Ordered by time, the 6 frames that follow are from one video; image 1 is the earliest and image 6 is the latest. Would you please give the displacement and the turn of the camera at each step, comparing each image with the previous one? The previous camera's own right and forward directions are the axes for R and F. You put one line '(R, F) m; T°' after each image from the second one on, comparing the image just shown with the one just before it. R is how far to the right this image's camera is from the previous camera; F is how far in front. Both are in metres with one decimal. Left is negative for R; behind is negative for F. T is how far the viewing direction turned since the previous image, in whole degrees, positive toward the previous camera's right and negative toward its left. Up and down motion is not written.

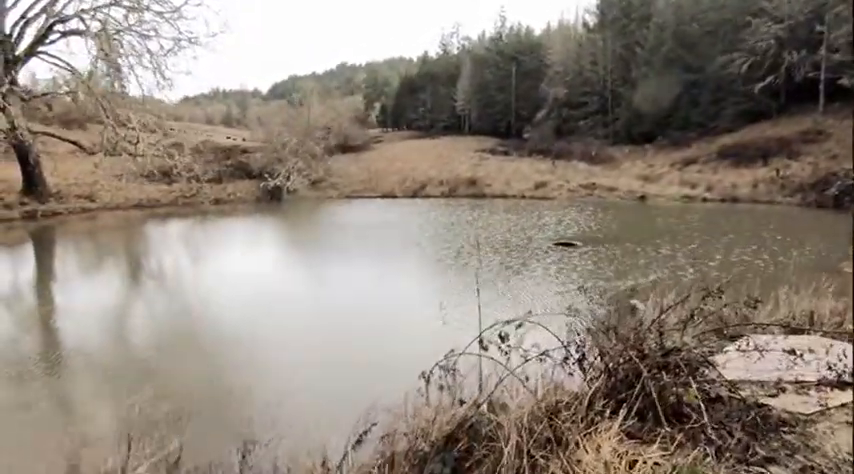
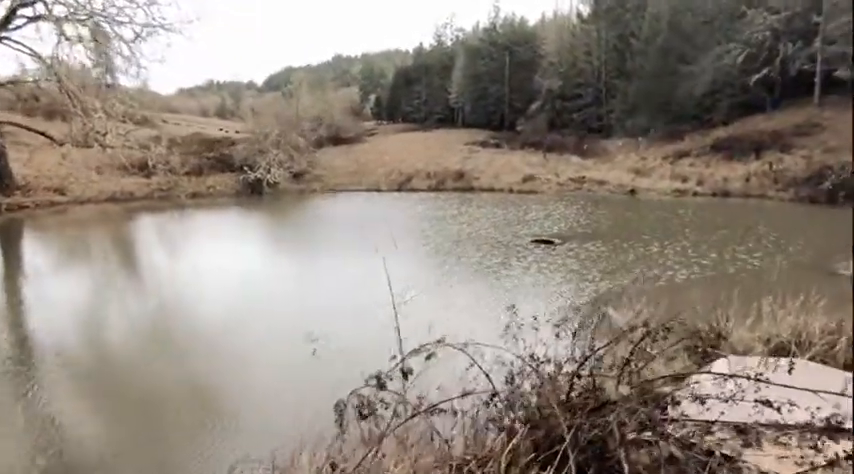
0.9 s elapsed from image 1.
(+0.2, +0.3) m; 0°
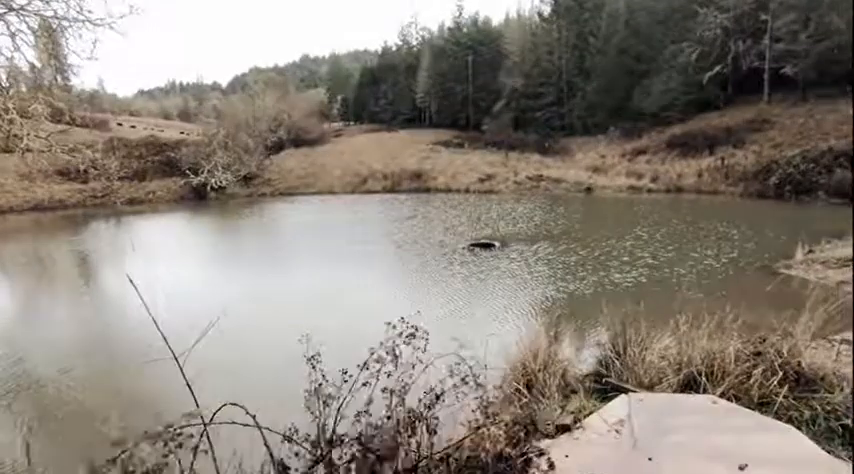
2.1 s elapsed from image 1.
(+0.3, 0.0) m; +2°
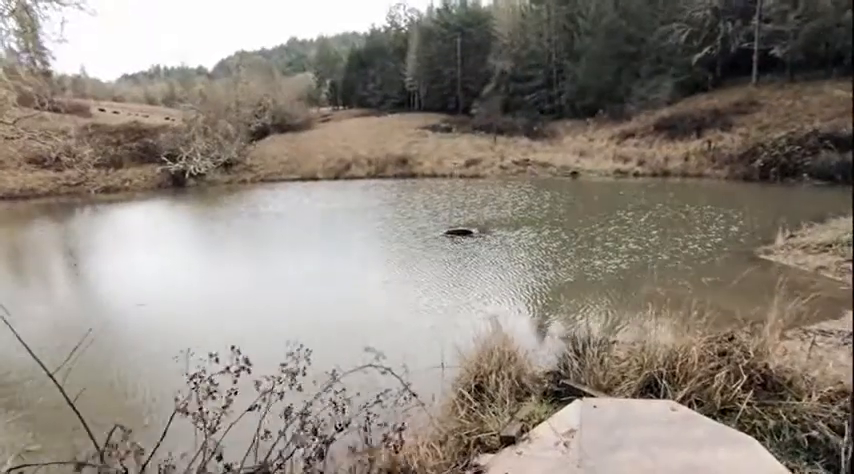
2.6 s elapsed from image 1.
(+0.2, +0.1) m; +1°
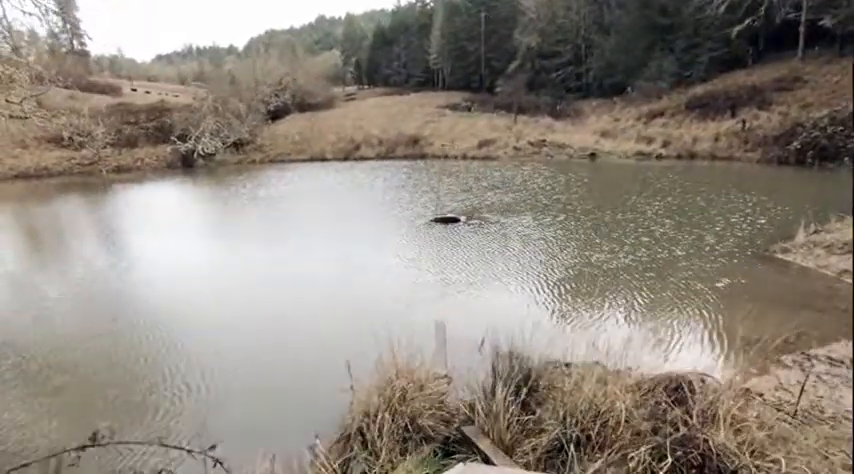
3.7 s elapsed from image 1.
(+0.6, +0.7) m; -3°
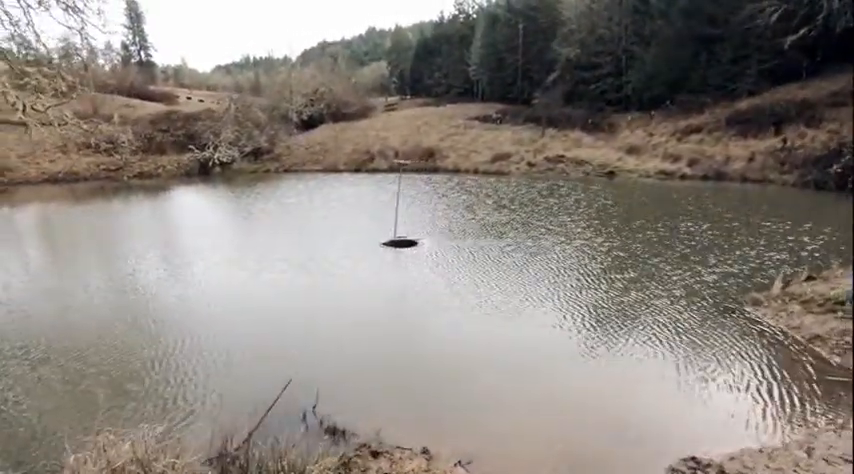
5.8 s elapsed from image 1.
(+1.0, +0.8) m; -5°
